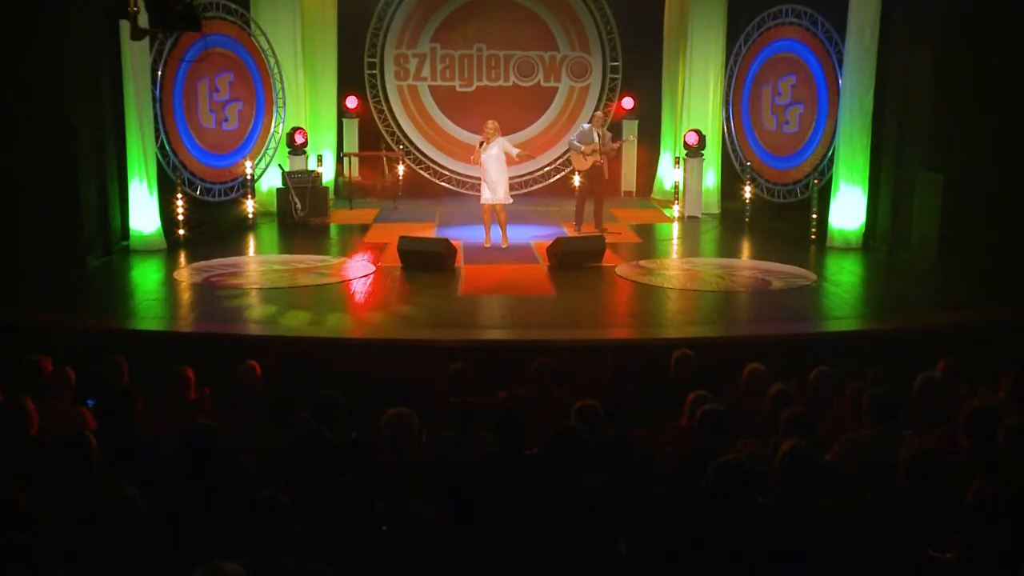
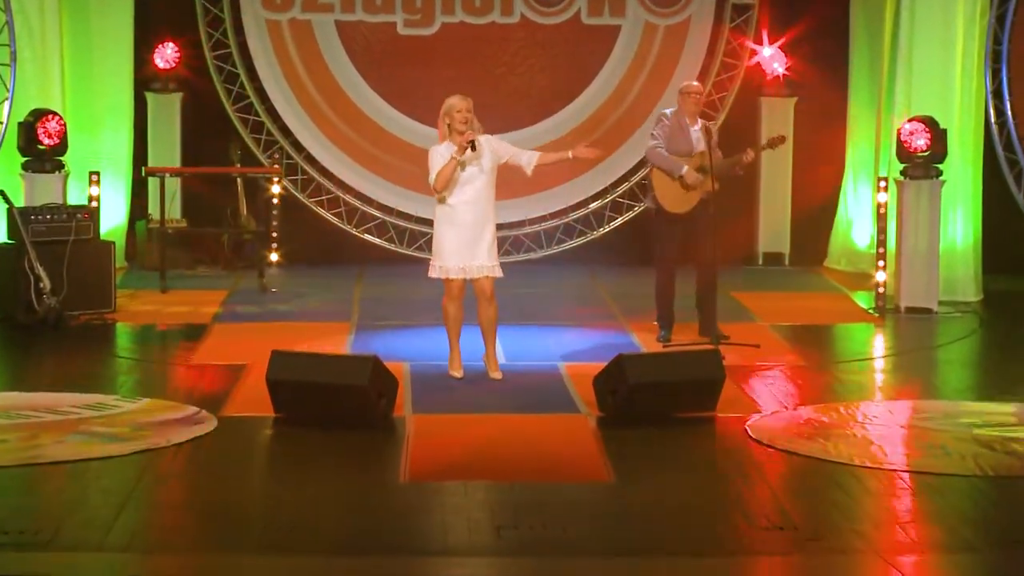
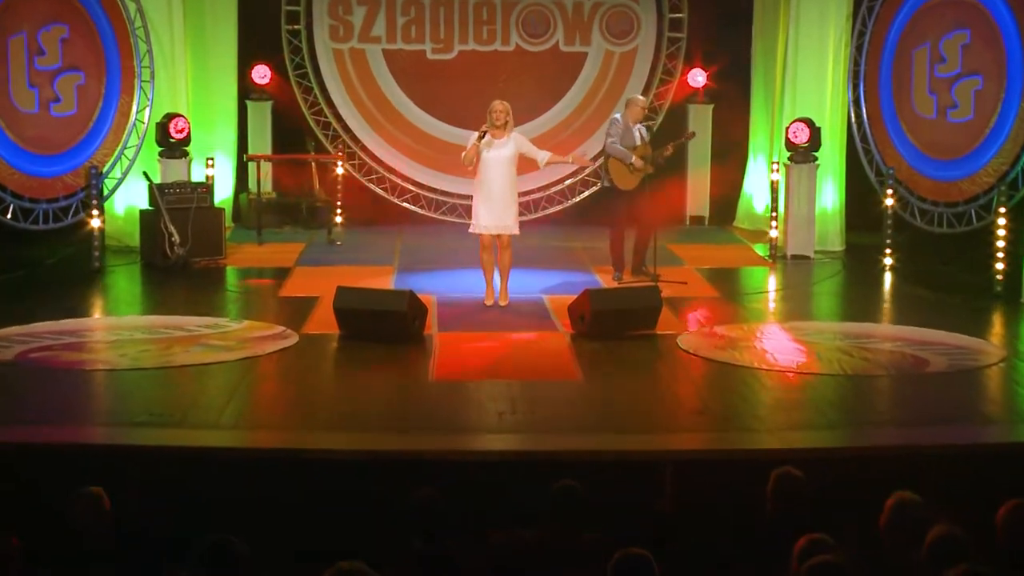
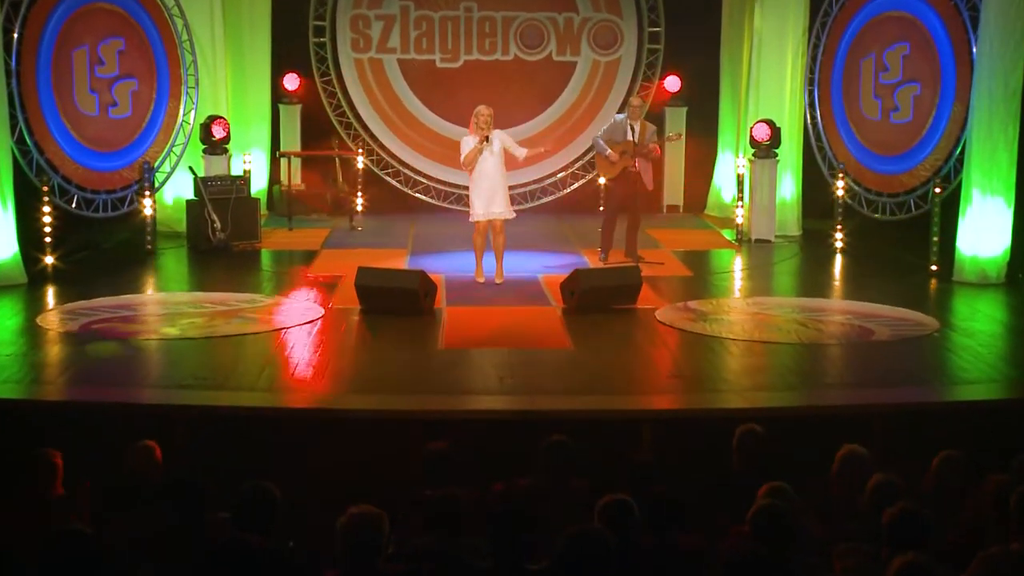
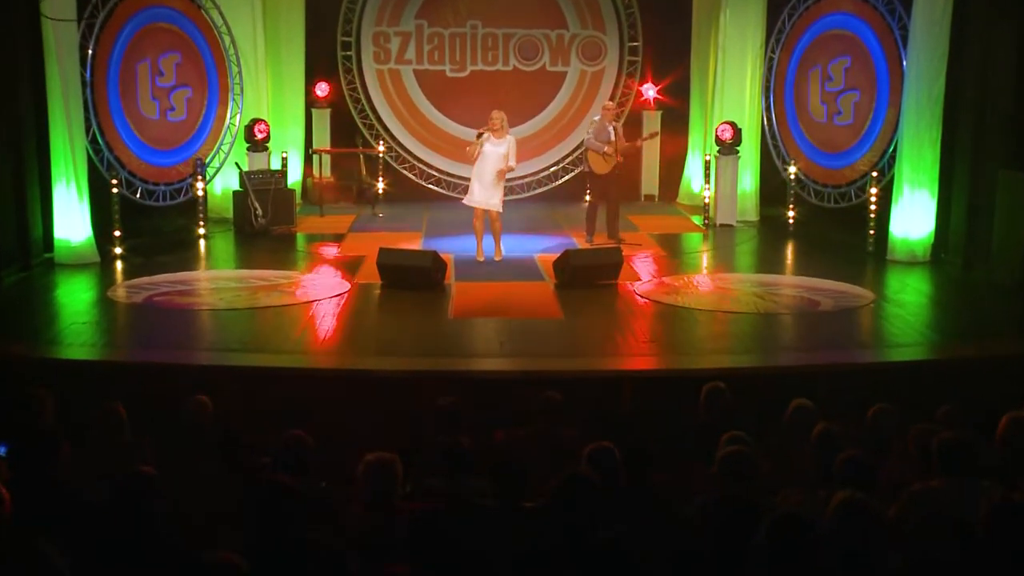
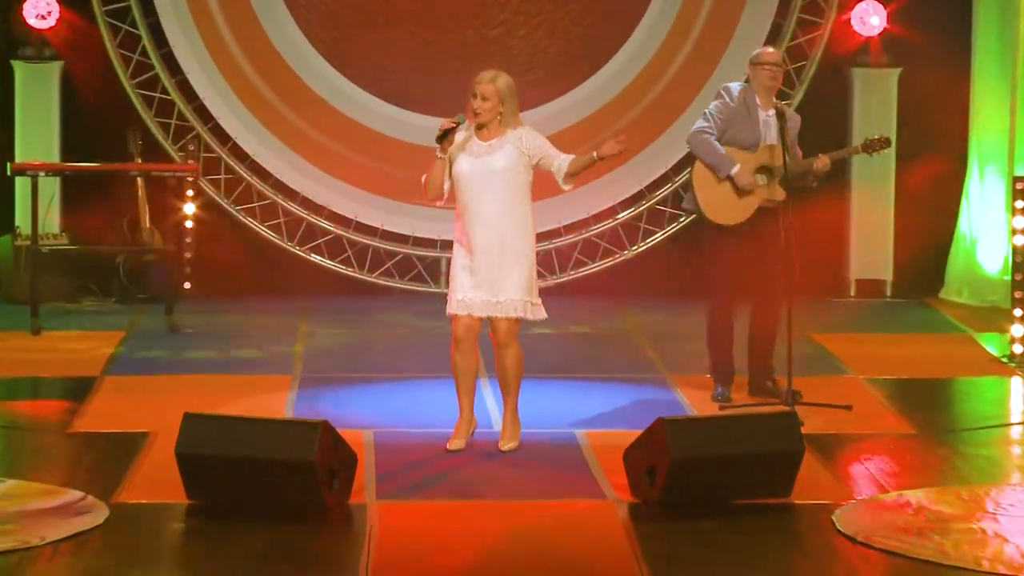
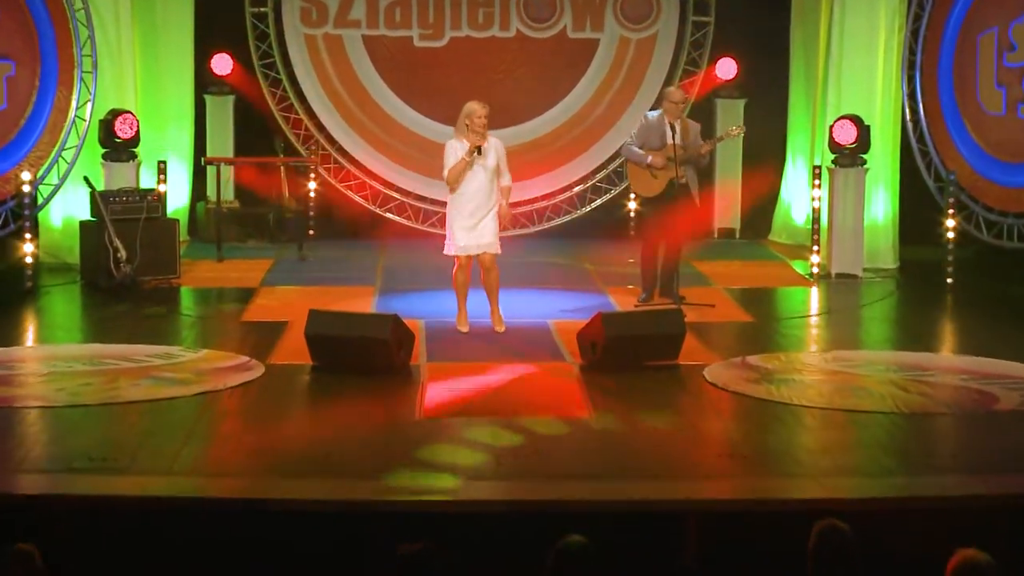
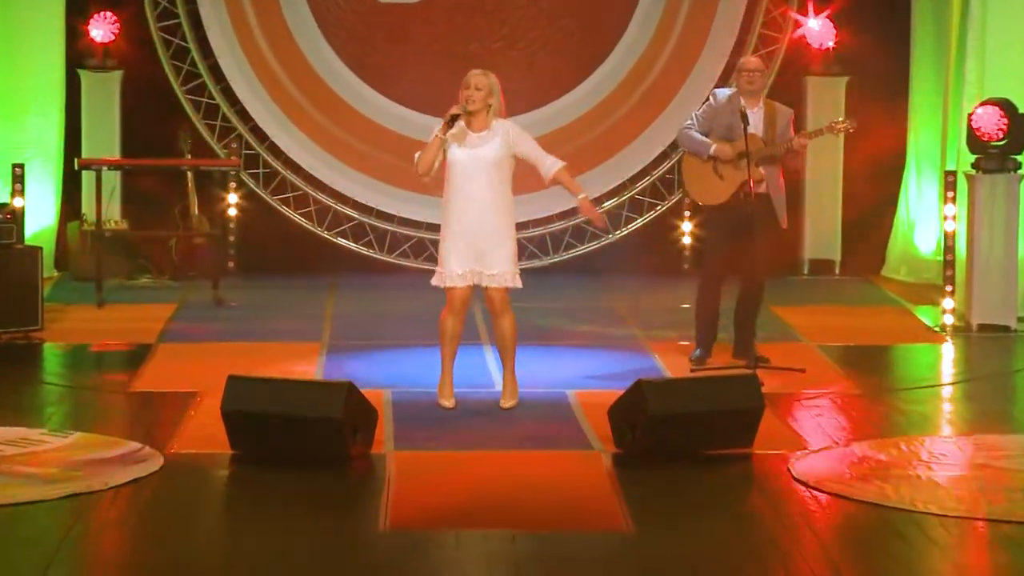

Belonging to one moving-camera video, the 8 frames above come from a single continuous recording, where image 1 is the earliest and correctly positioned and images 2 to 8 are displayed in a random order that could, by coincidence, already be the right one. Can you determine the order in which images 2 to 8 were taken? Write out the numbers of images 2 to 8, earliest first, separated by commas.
5, 4, 3, 7, 2, 8, 6
